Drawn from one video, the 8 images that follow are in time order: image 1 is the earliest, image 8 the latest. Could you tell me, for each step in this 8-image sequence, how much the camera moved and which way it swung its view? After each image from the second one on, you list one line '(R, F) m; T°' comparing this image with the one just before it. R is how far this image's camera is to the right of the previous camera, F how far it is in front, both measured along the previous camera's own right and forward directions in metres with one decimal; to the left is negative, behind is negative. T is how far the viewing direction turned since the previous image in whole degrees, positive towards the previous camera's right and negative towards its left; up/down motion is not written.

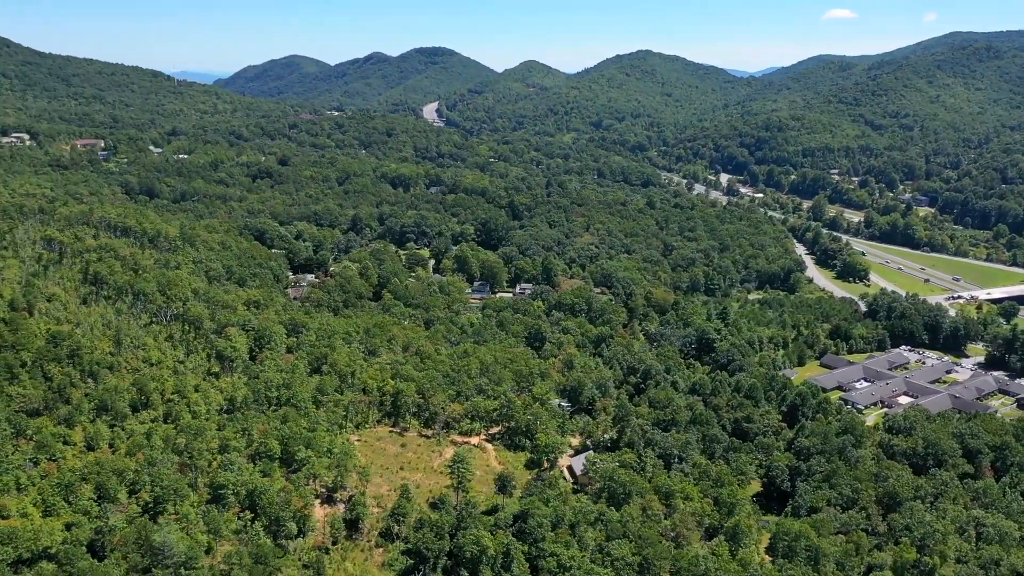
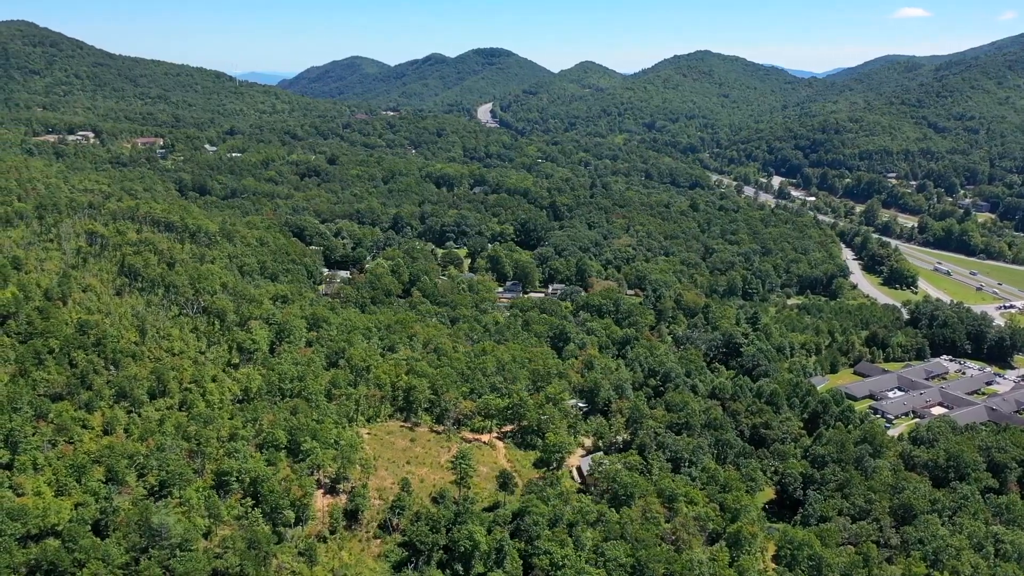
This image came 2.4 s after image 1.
(+2.1, -0.2) m; -4°
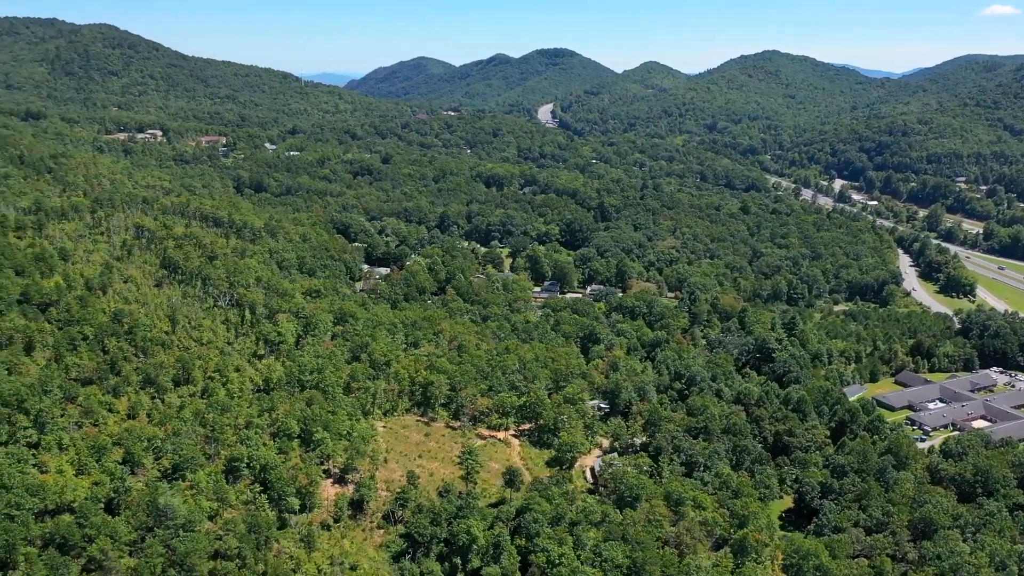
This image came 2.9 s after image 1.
(+2.2, -0.2) m; -5°
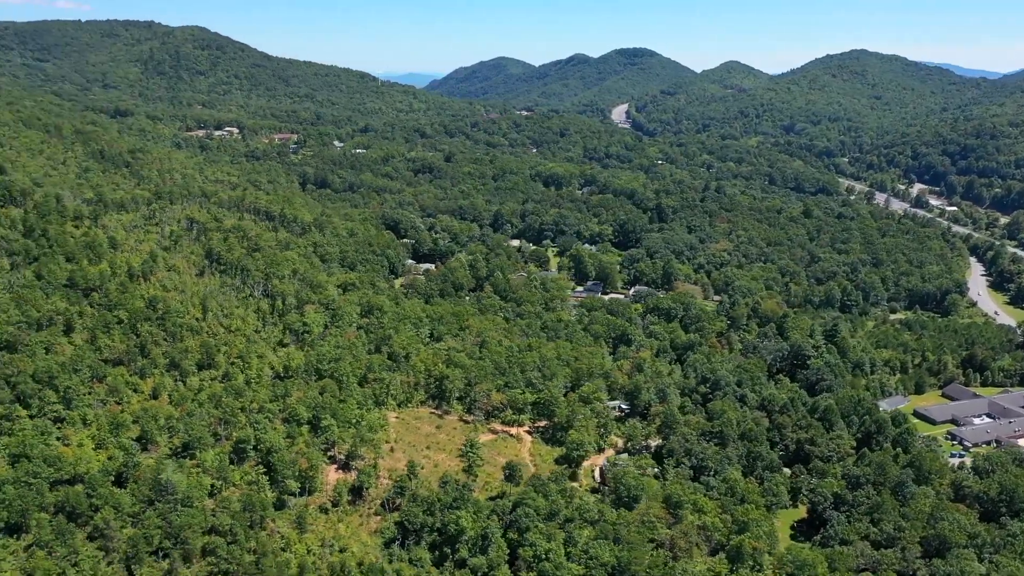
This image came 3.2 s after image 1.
(+3.0, -0.2) m; -6°
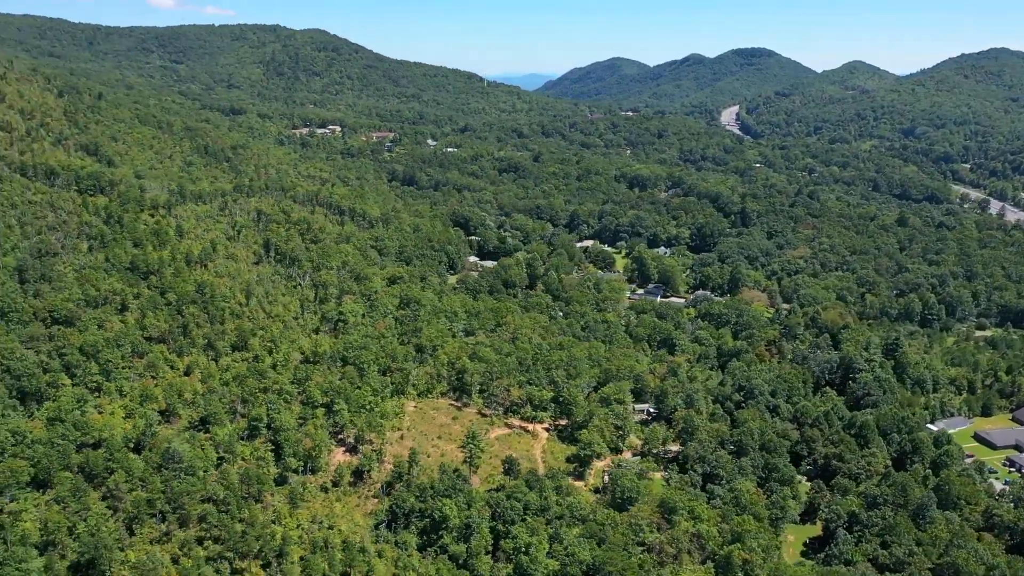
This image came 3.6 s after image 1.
(+4.5, -0.2) m; -8°
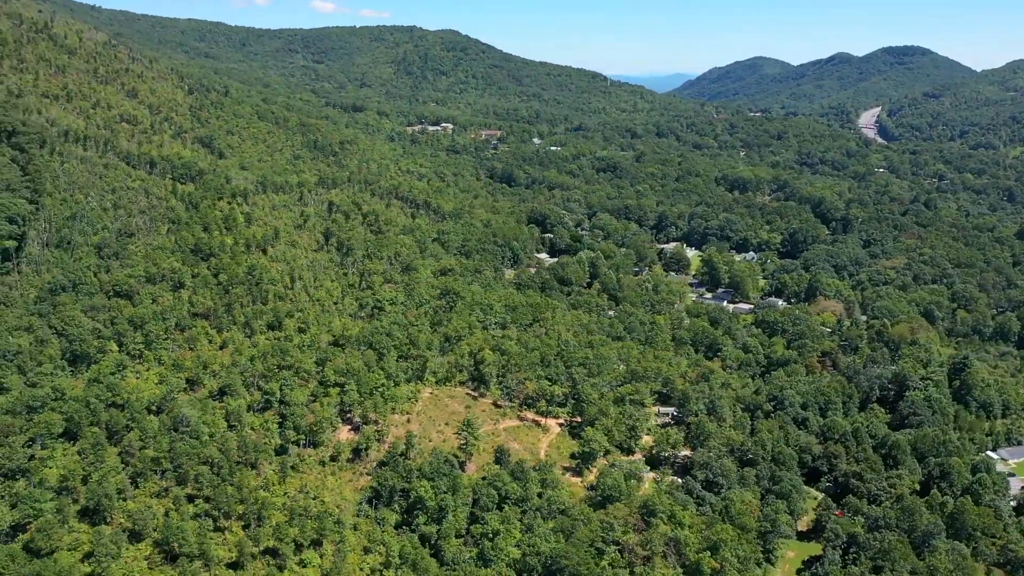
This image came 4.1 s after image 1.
(+5.8, -0.2) m; -10°
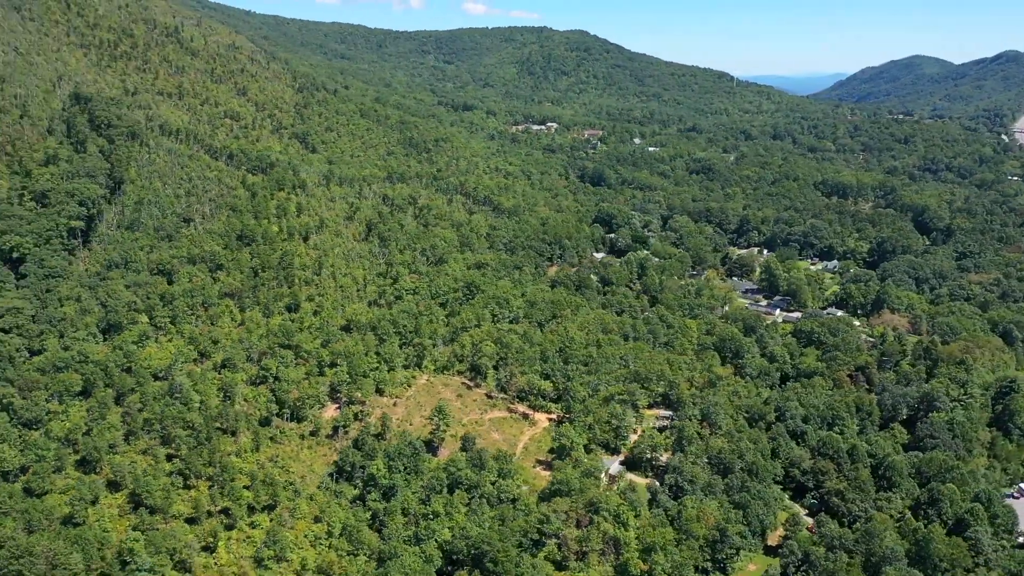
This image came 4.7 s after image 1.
(+7.2, -0.2) m; -10°
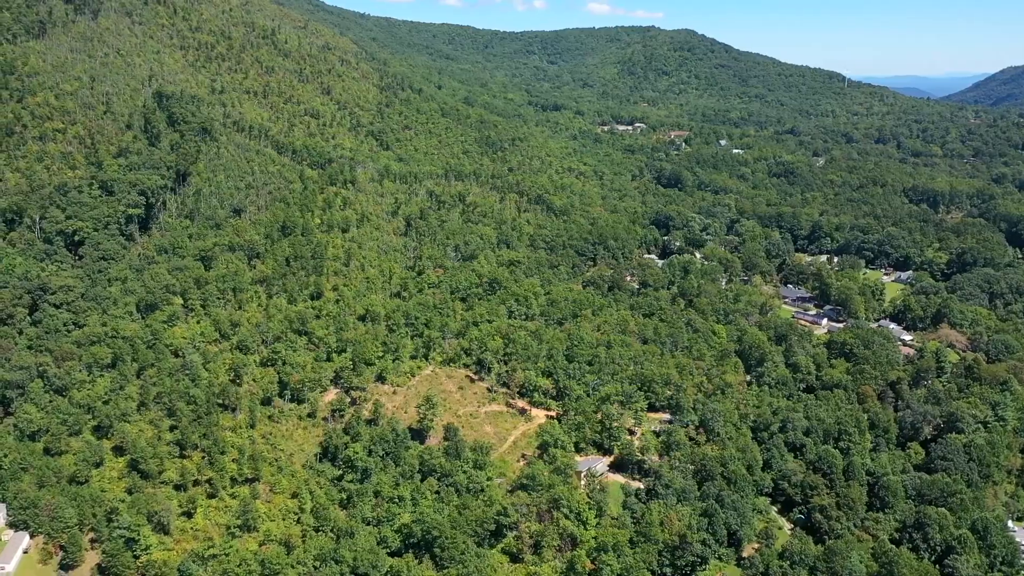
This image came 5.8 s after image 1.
(+5.6, -0.2) m; -8°
